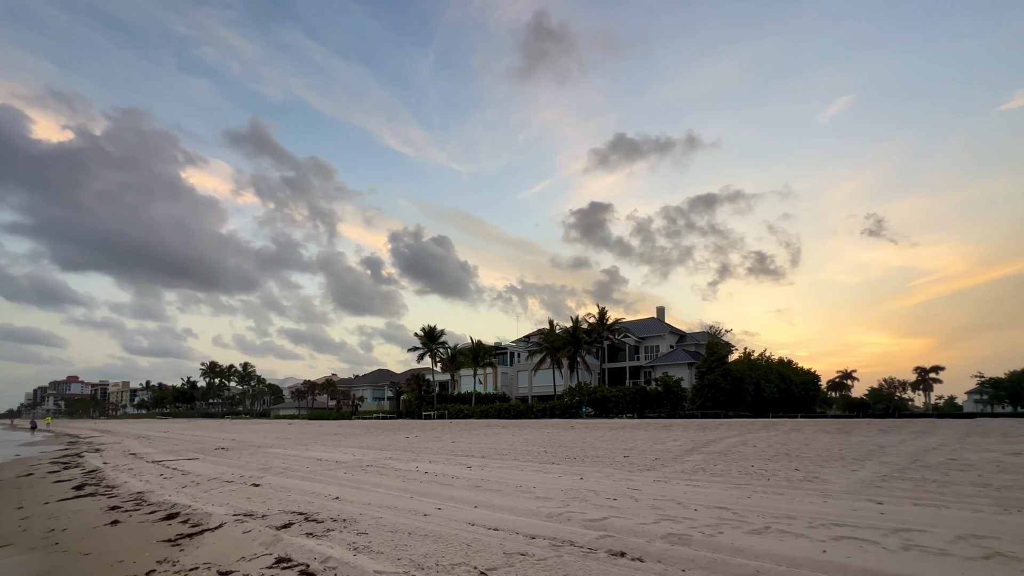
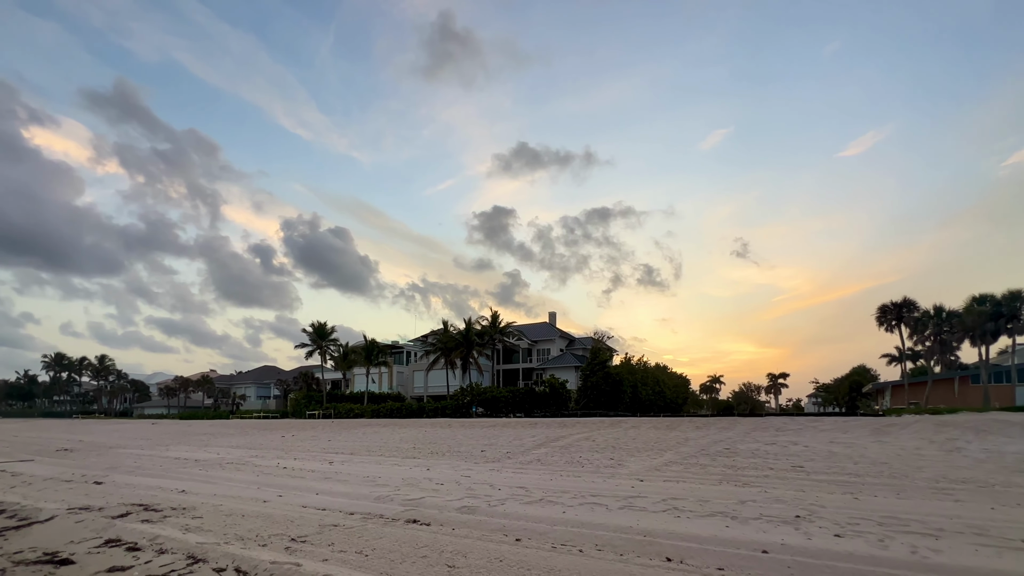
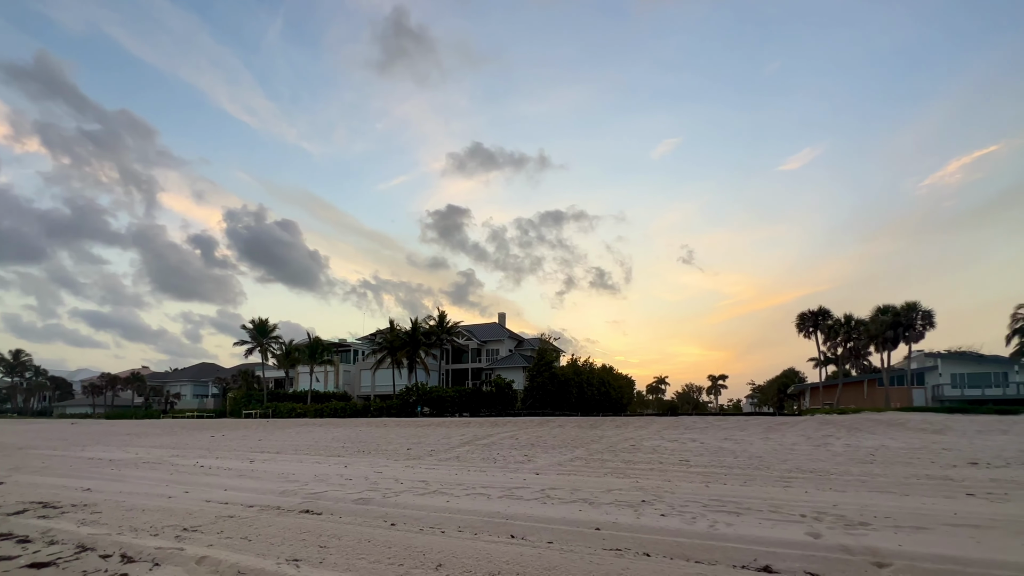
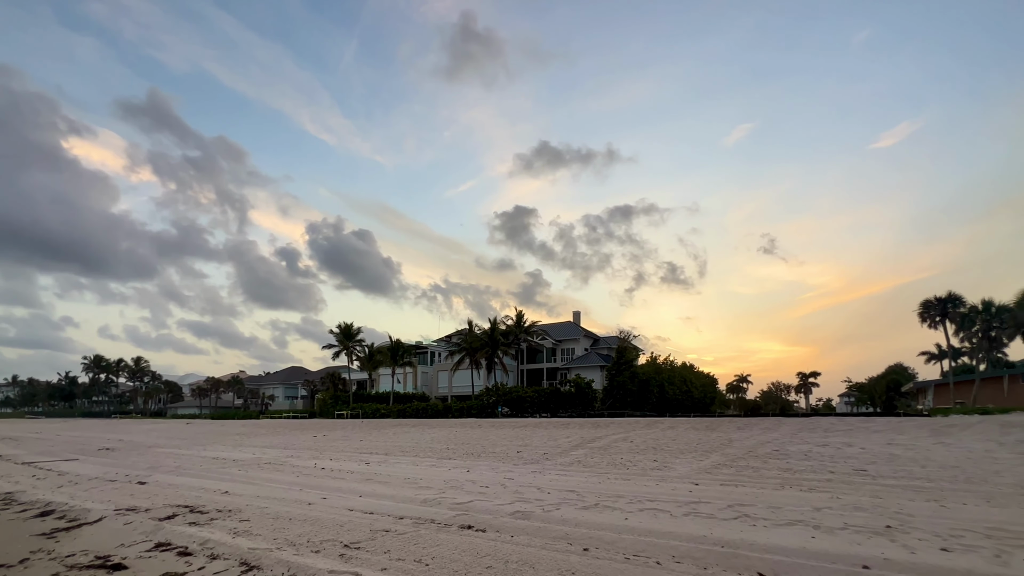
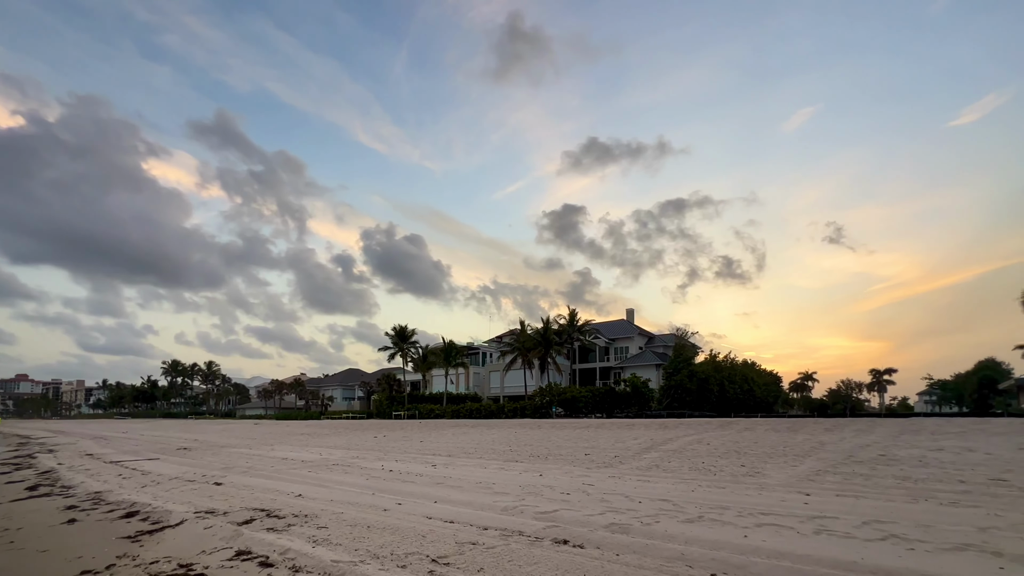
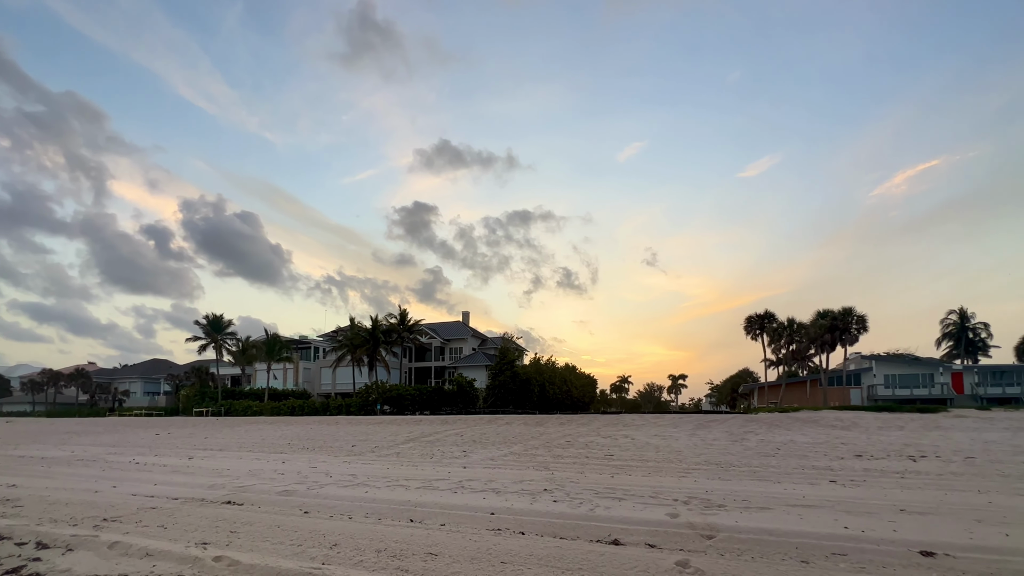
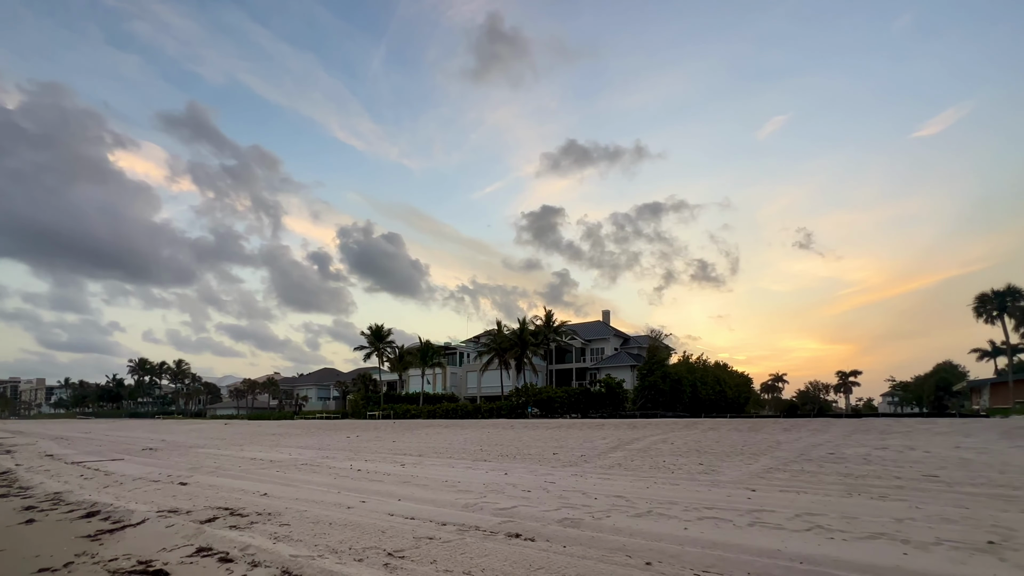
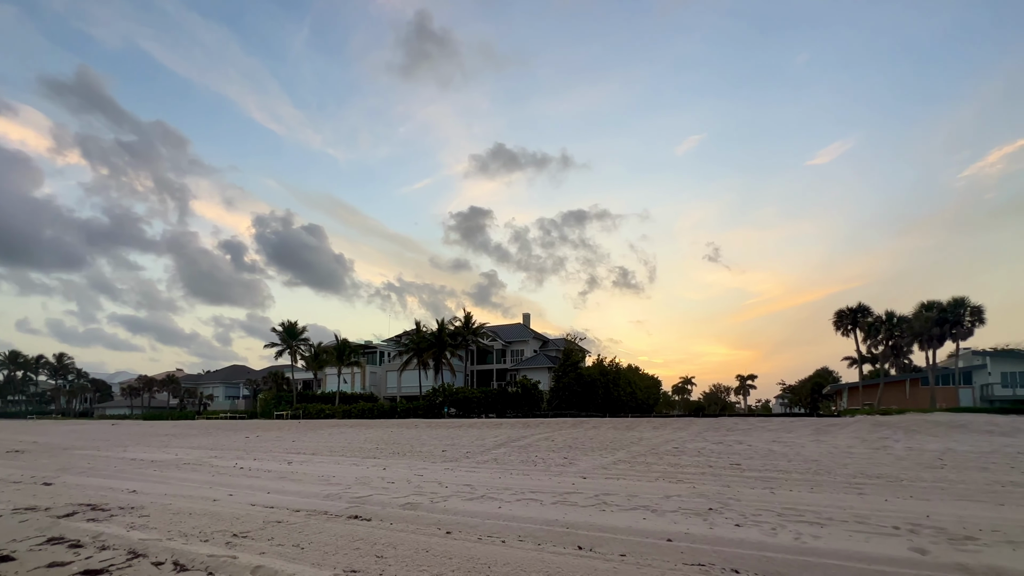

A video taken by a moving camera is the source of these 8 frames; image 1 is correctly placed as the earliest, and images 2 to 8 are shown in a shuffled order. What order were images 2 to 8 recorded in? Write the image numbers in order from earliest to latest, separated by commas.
5, 7, 4, 2, 8, 3, 6
